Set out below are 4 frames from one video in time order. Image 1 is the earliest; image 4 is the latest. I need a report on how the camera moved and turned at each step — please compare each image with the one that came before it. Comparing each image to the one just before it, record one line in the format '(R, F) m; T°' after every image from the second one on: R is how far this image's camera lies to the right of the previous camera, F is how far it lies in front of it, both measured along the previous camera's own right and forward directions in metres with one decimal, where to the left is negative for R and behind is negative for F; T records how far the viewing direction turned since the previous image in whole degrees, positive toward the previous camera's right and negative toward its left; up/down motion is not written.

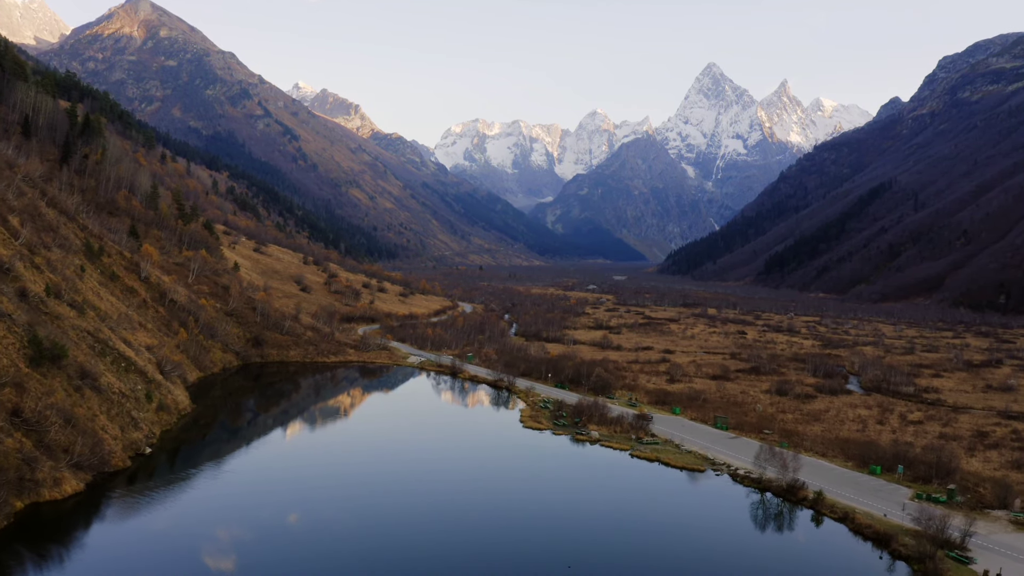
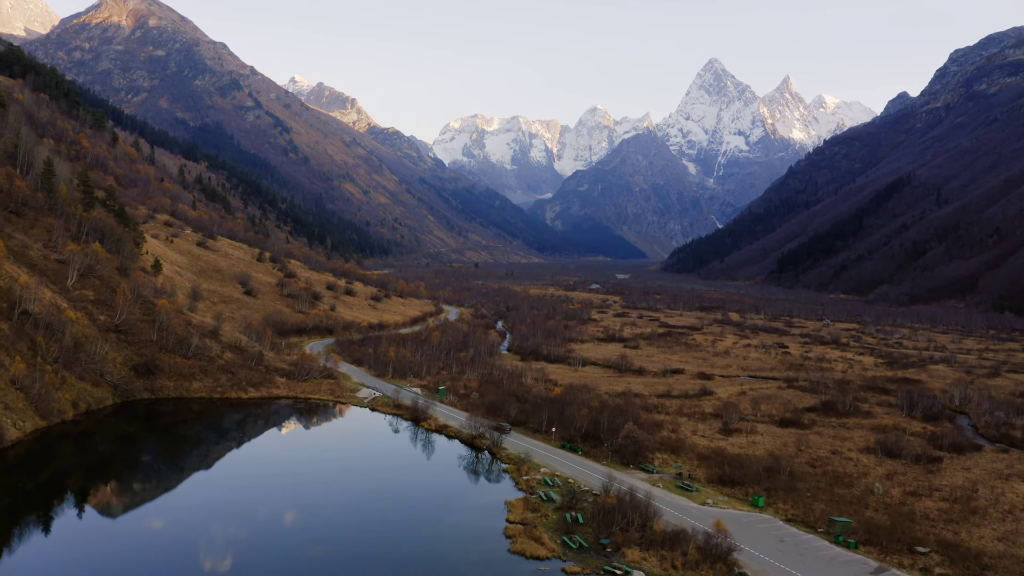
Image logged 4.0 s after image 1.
(+1.1, +25.5) m; 0°
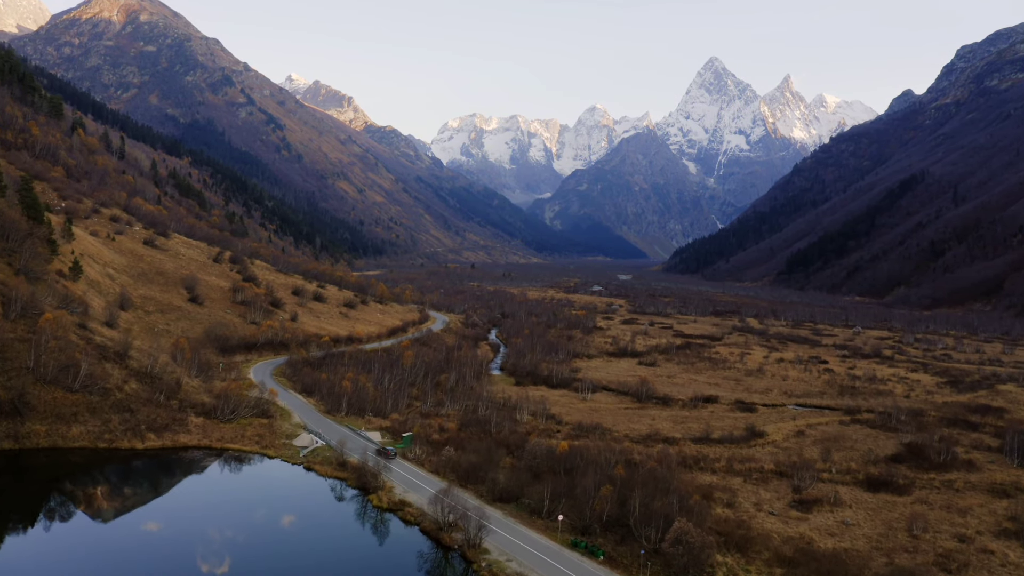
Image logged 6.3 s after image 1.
(+0.7, +17.2) m; 0°
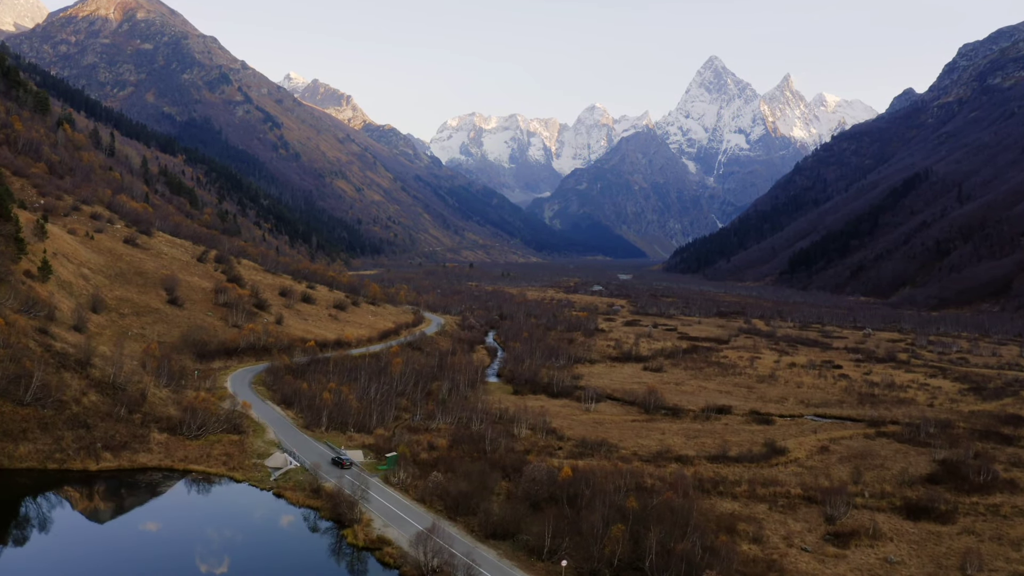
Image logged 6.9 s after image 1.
(+0.2, +5.1) m; 0°
